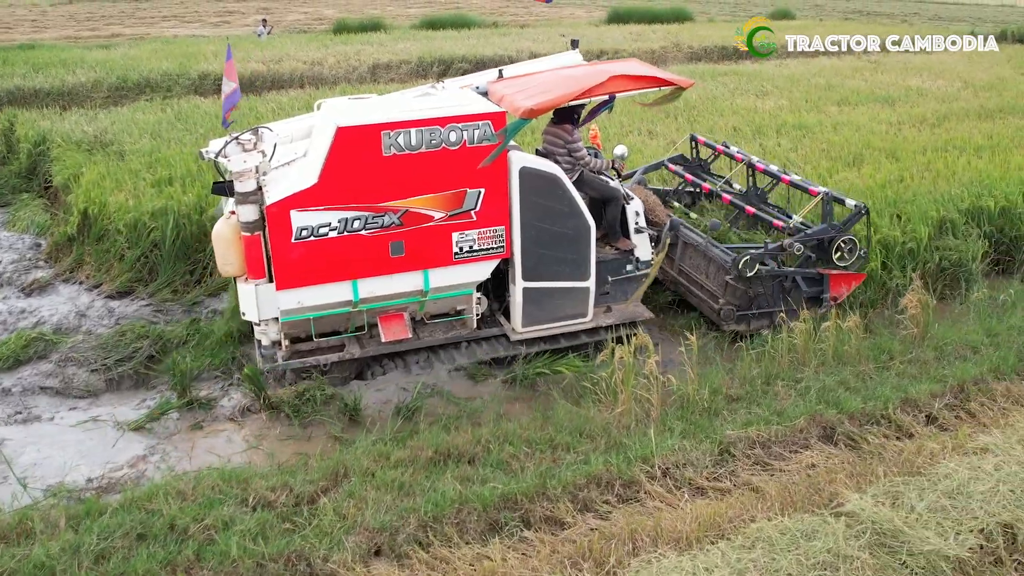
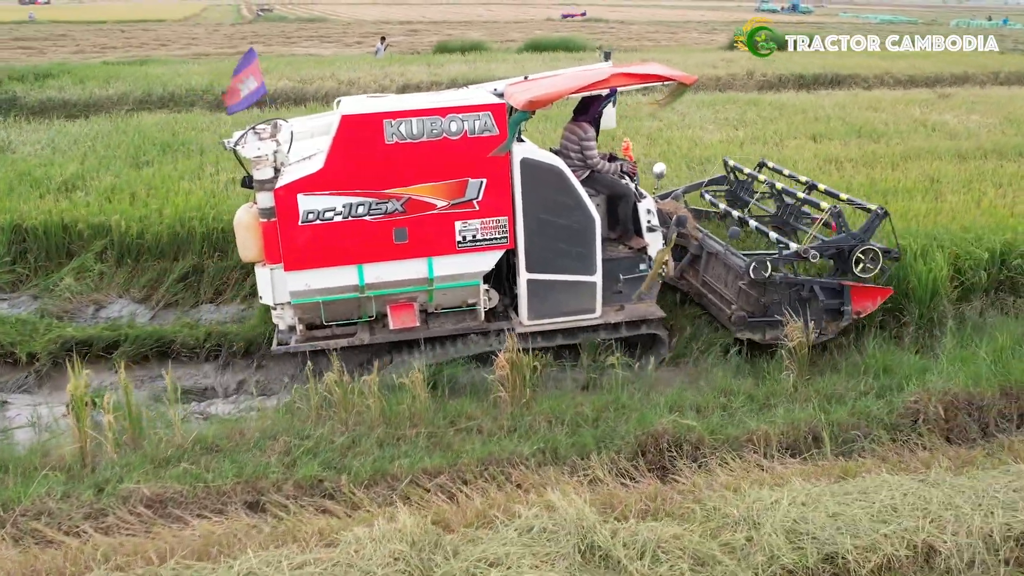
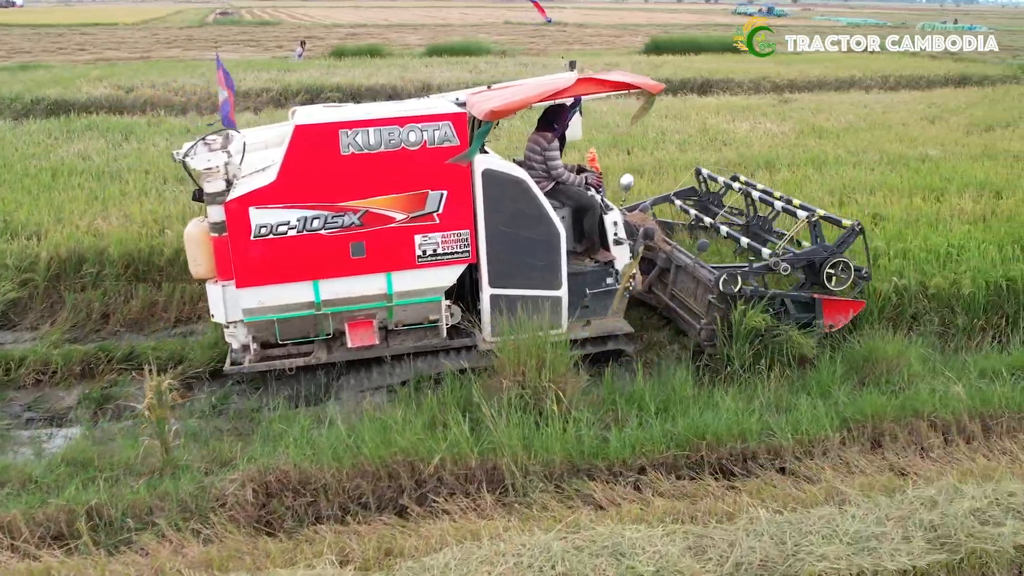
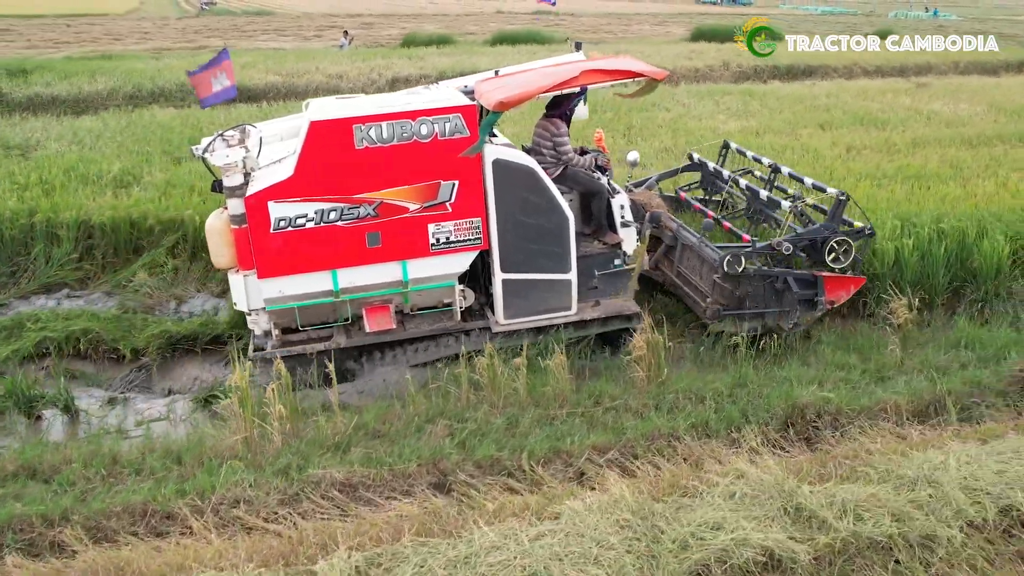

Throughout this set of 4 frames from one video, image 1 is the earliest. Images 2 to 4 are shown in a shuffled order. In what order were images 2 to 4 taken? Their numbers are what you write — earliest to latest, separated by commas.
4, 2, 3
